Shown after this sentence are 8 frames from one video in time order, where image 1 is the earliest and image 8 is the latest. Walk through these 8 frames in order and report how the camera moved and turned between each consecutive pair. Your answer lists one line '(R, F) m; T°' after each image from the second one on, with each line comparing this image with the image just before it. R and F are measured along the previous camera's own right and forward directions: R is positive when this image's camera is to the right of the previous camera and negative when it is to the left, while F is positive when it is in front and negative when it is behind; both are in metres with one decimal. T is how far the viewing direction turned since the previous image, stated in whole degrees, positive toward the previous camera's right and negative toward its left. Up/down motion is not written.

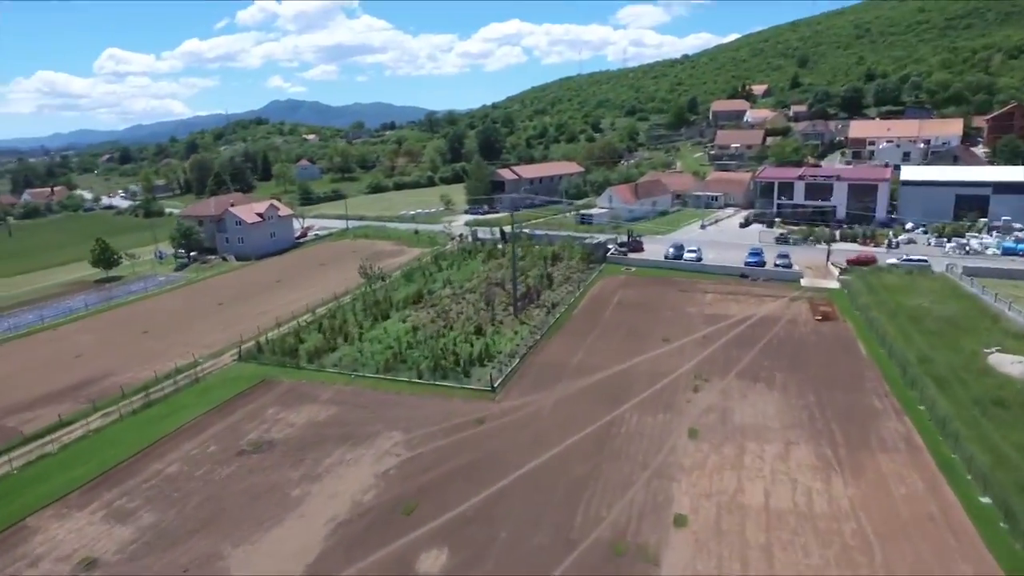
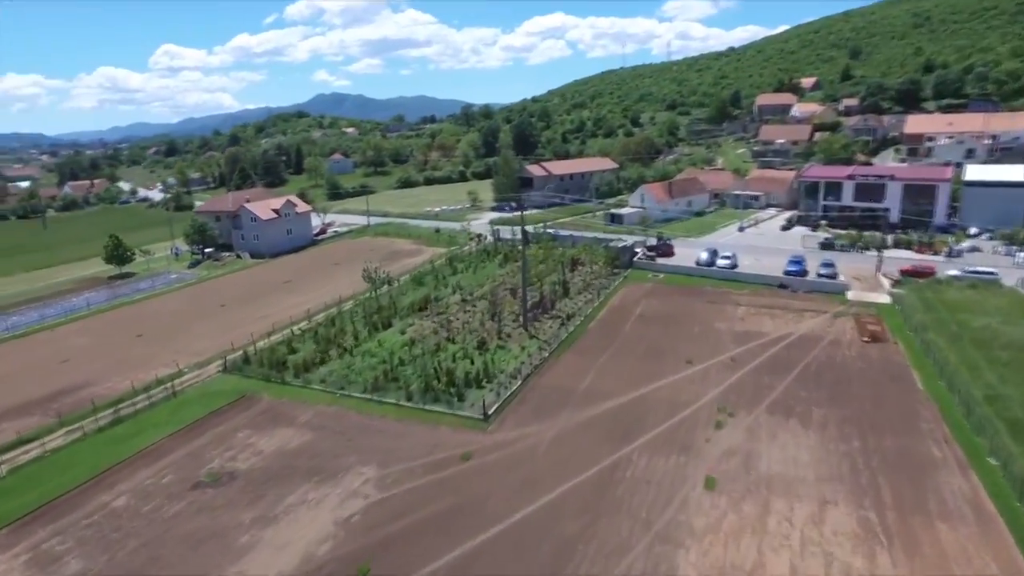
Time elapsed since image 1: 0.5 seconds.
(+1.2, +2.4) m; -4°
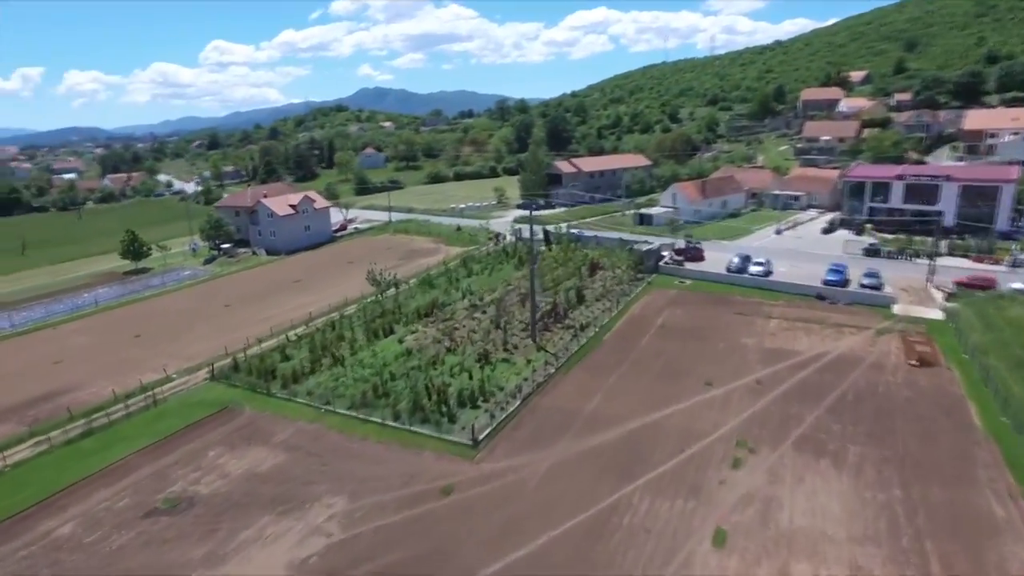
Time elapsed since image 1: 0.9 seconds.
(+1.1, +1.9) m; -3°
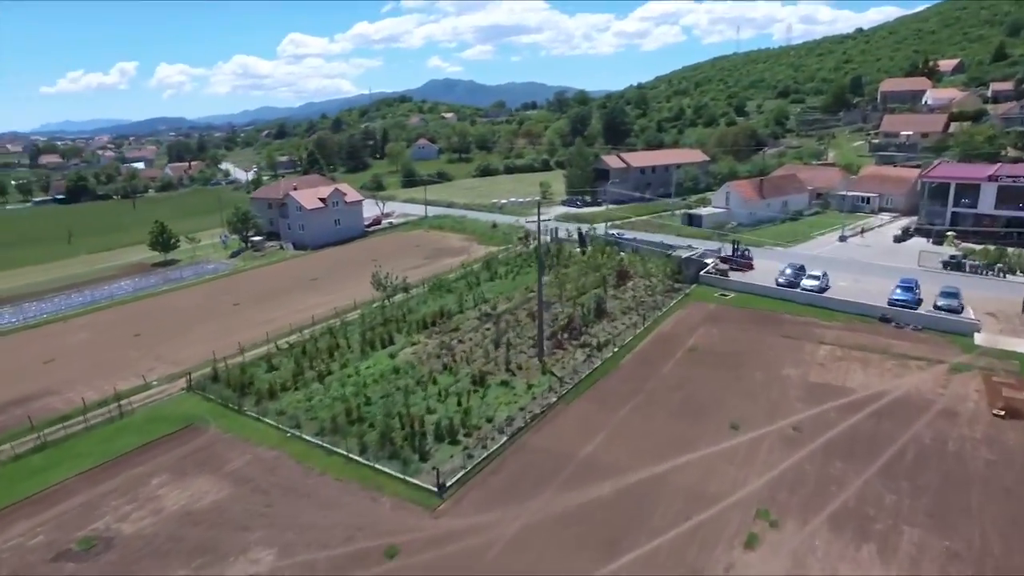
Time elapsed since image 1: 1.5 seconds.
(+1.9, +2.8) m; -6°
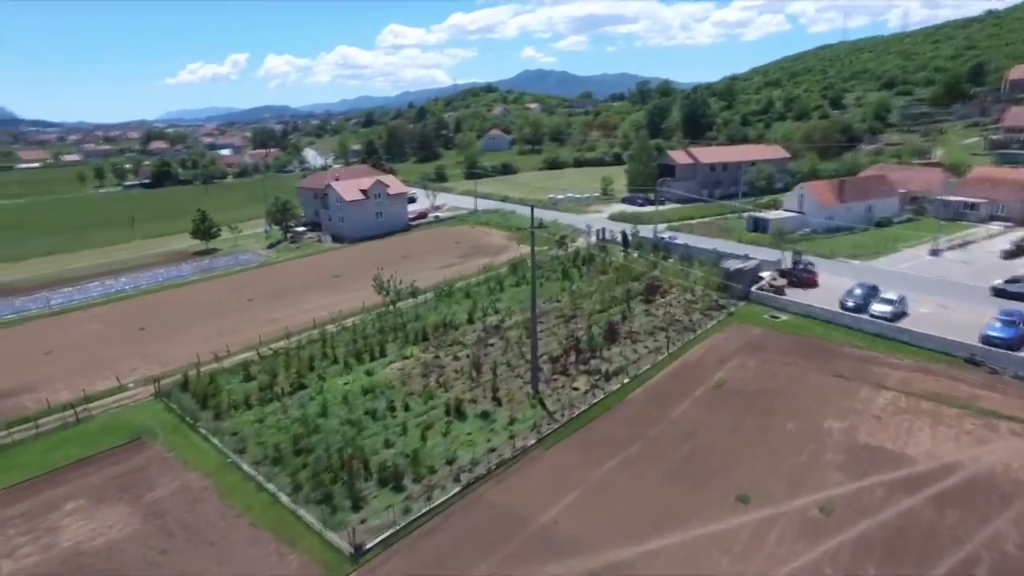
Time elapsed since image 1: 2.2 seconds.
(+2.7, +3.0) m; -8°
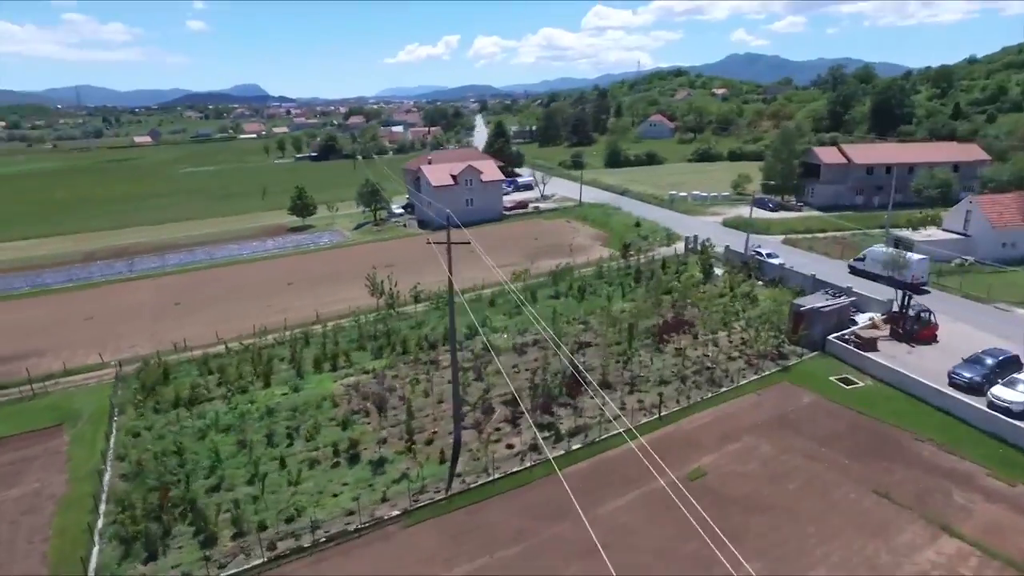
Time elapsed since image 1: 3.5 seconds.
(+5.9, +4.4) m; -16°
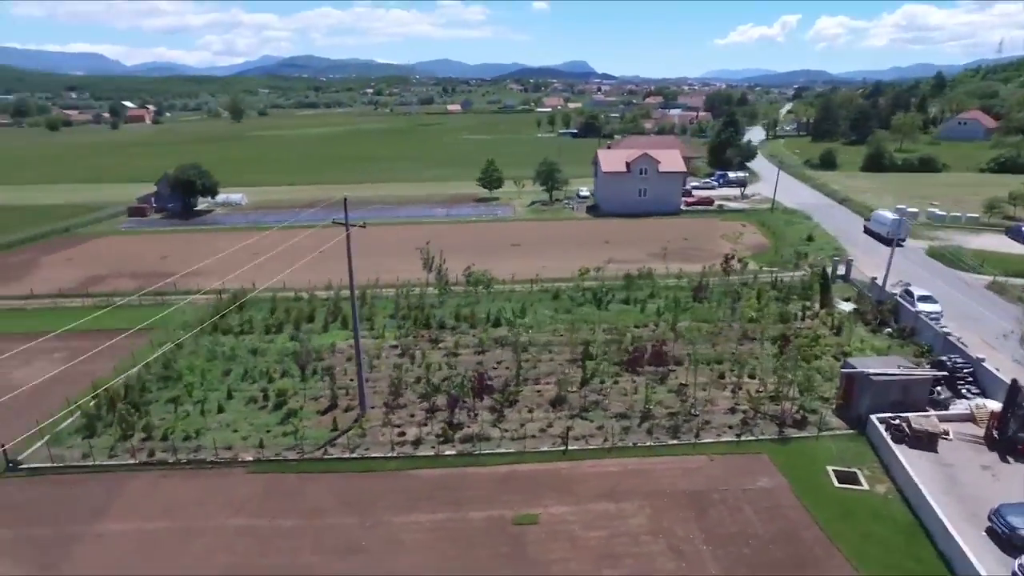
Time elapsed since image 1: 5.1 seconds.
(+8.4, +2.7) m; -26°
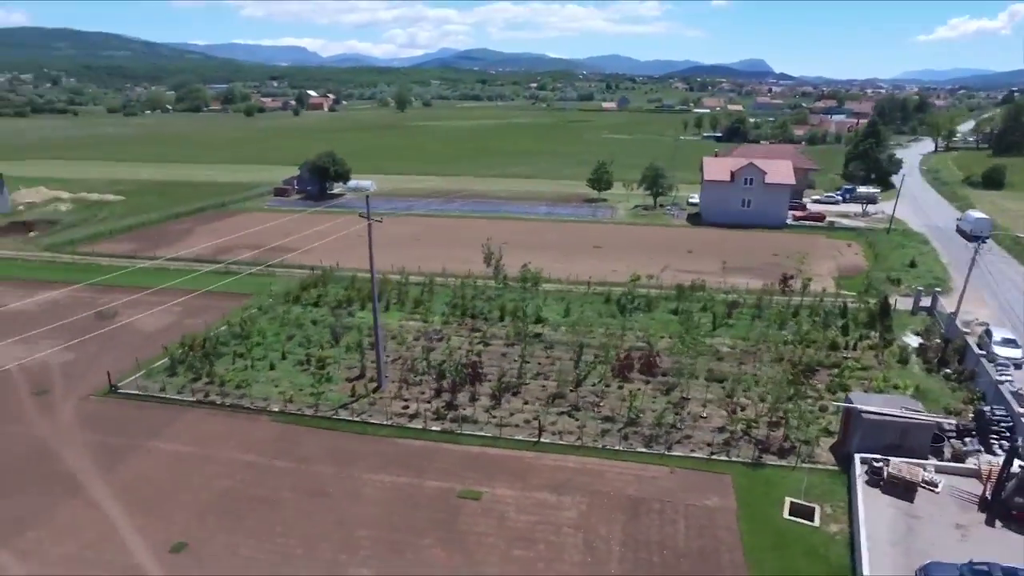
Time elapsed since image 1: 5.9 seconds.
(+3.9, -0.8) m; -14°
